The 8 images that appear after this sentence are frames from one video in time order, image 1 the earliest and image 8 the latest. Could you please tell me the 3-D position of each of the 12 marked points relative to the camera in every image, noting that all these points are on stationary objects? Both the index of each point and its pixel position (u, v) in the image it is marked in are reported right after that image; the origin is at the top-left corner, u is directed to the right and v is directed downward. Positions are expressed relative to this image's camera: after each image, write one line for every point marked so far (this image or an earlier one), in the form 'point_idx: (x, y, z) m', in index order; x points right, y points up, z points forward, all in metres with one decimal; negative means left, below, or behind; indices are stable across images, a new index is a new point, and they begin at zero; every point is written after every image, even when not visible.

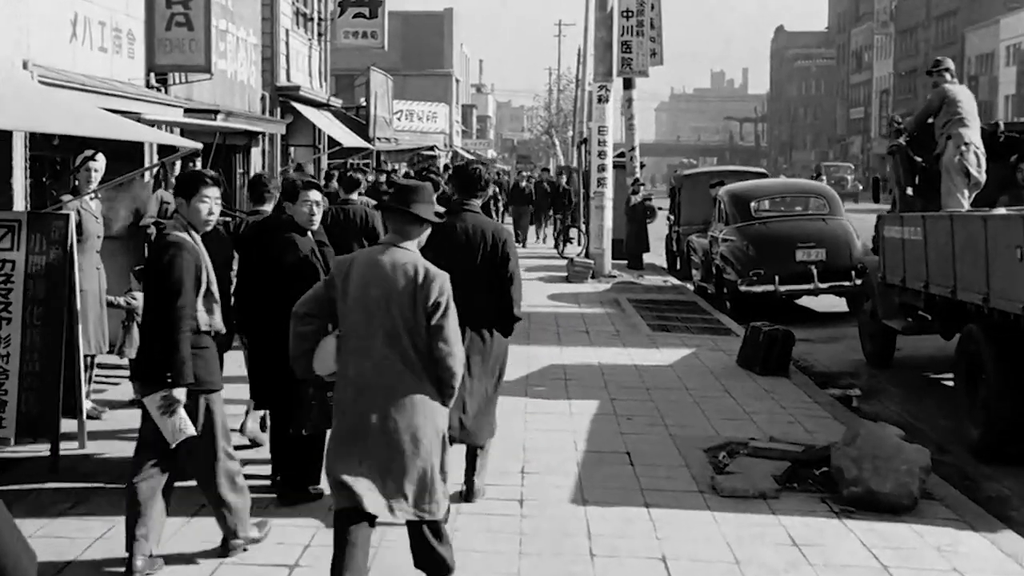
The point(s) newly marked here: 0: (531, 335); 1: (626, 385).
0: (+0.2, -0.6, +14.6) m
1: (+1.0, -0.9, +11.1) m
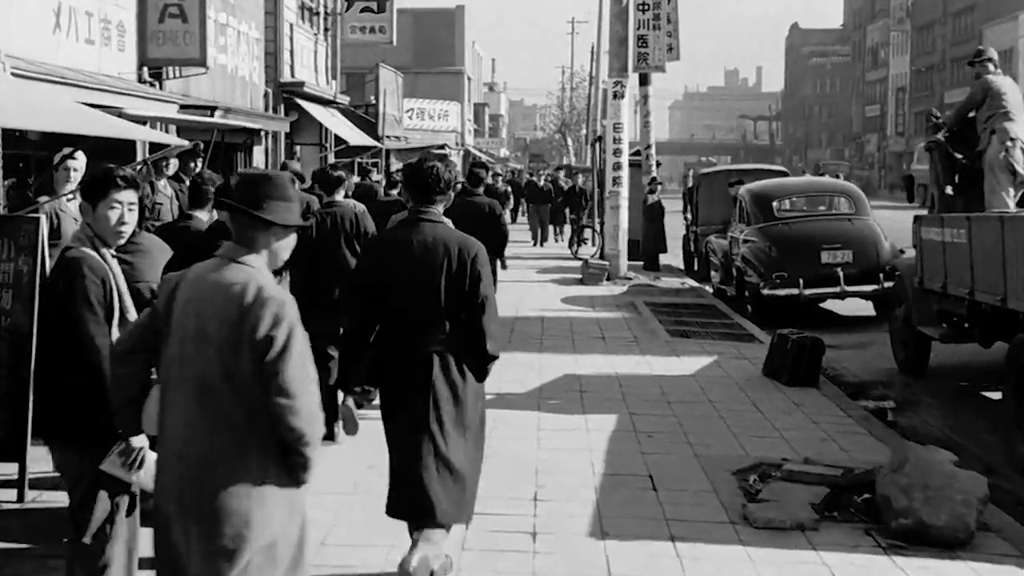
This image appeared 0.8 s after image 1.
0: (+0.4, -0.6, +13.9) m
1: (+1.2, -0.9, +10.5) m
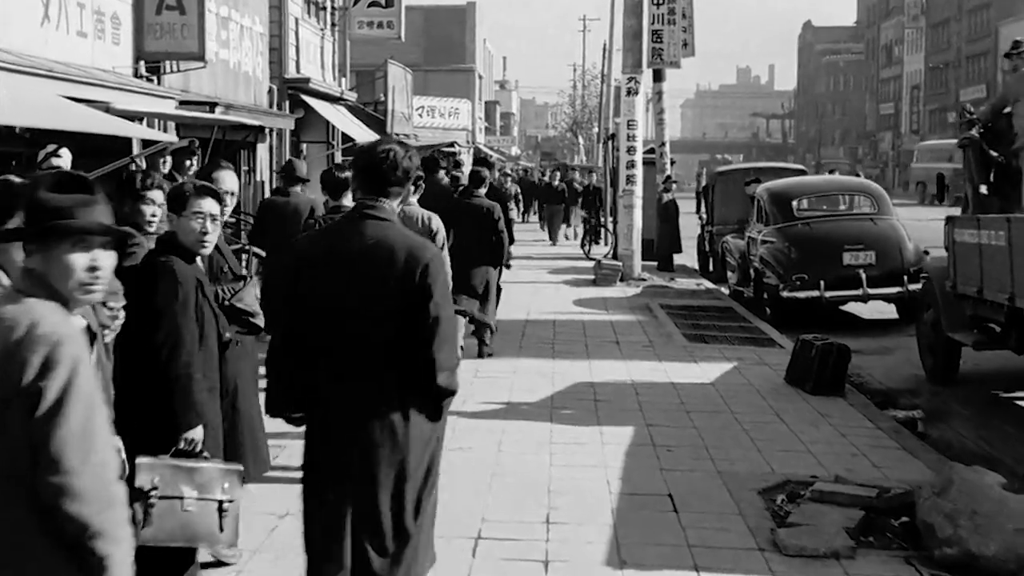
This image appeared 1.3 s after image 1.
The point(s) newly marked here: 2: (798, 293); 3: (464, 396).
0: (+0.5, -0.6, +13.4) m
1: (+1.2, -1.0, +9.9) m
2: (+3.7, -0.1, +15.8) m
3: (-0.4, -0.9, +10.2) m
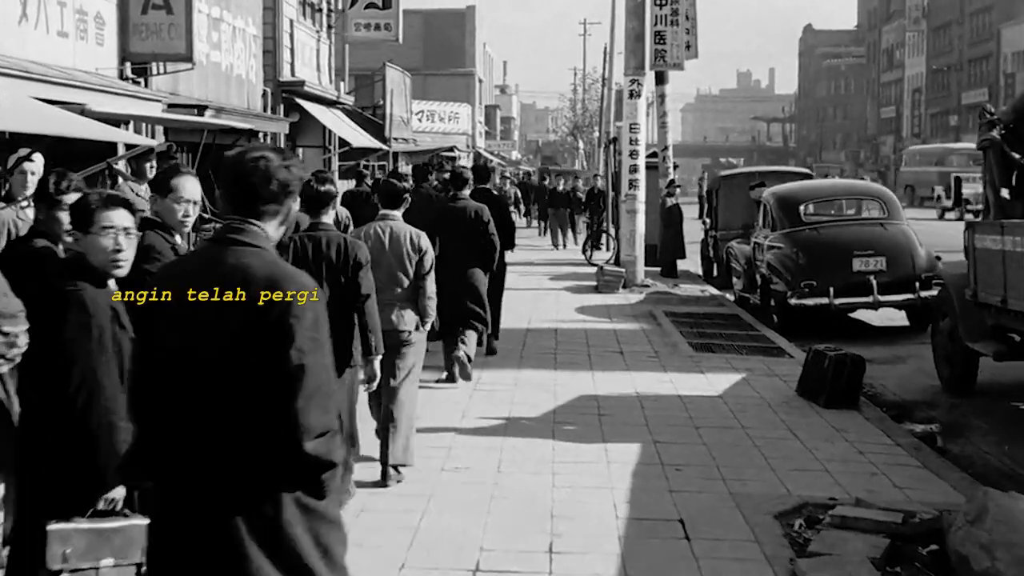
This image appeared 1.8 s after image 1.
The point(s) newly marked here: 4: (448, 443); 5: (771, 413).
0: (+0.5, -0.7, +13.0) m
1: (+1.2, -1.1, +9.5) m
2: (+3.7, -0.2, +15.4) m
3: (-0.4, -1.0, +9.8) m
4: (-0.5, -1.1, +8.7) m
5: (+2.1, -1.0, +9.9) m
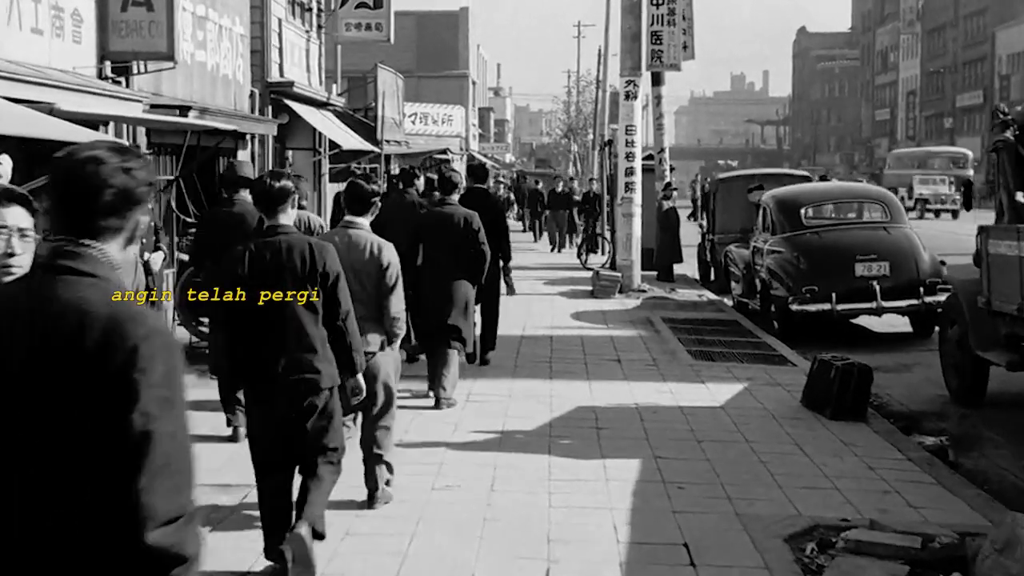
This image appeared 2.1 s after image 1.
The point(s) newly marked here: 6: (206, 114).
0: (+0.4, -0.8, +12.6) m
1: (+1.2, -1.1, +9.1) m
2: (+3.7, -0.2, +15.0) m
3: (-0.4, -1.0, +9.4) m
4: (-0.5, -1.2, +8.3) m
5: (+2.1, -1.1, +9.5) m
6: (-3.3, +1.9, +13.1) m
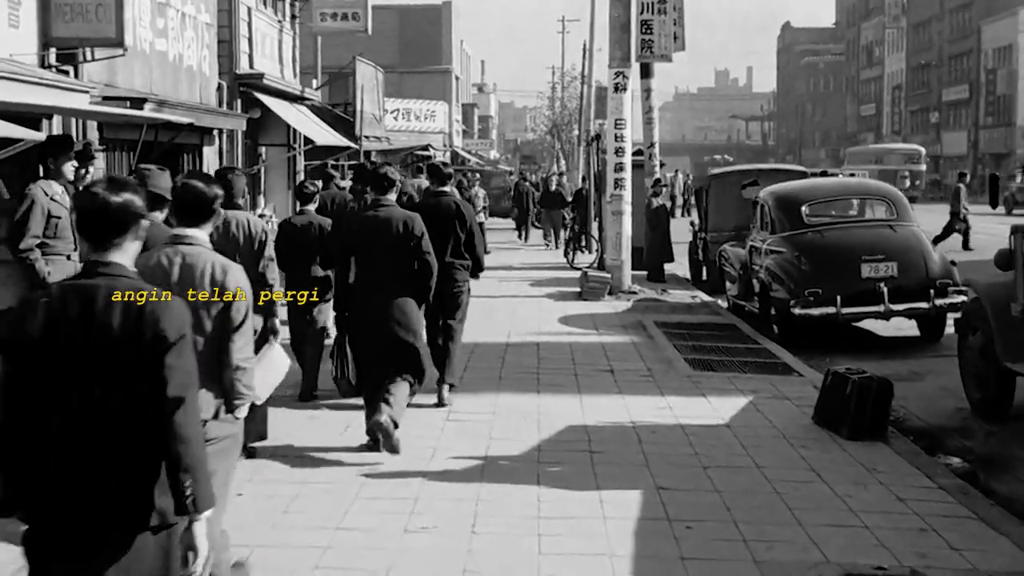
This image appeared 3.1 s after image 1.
0: (+0.3, -0.8, +11.6) m
1: (+1.1, -1.2, +8.2) m
2: (+3.5, -0.2, +14.1) m
3: (-0.6, -1.1, +8.4) m
4: (-0.6, -1.2, +7.3) m
5: (+2.0, -1.1, +8.6) m
6: (-3.5, +1.8, +12.1) m
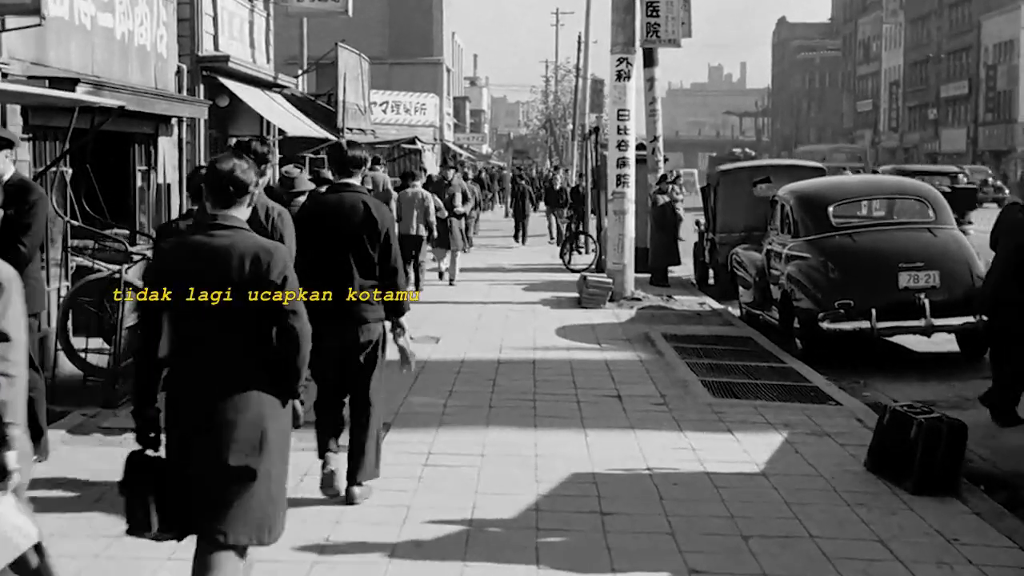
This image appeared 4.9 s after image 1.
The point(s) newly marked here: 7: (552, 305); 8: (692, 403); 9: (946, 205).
0: (+0.2, -1.0, +10.0) m
1: (+1.0, -1.3, +6.6) m
2: (+3.4, -0.4, +12.5) m
3: (-0.6, -1.2, +6.8) m
4: (-0.6, -1.4, +5.7) m
5: (+1.9, -1.3, +7.0) m
6: (-3.5, +1.7, +10.5) m
7: (+0.6, -0.2, +17.7) m
8: (+1.5, -1.0, +10.1) m
9: (+5.0, +1.0, +14.0) m
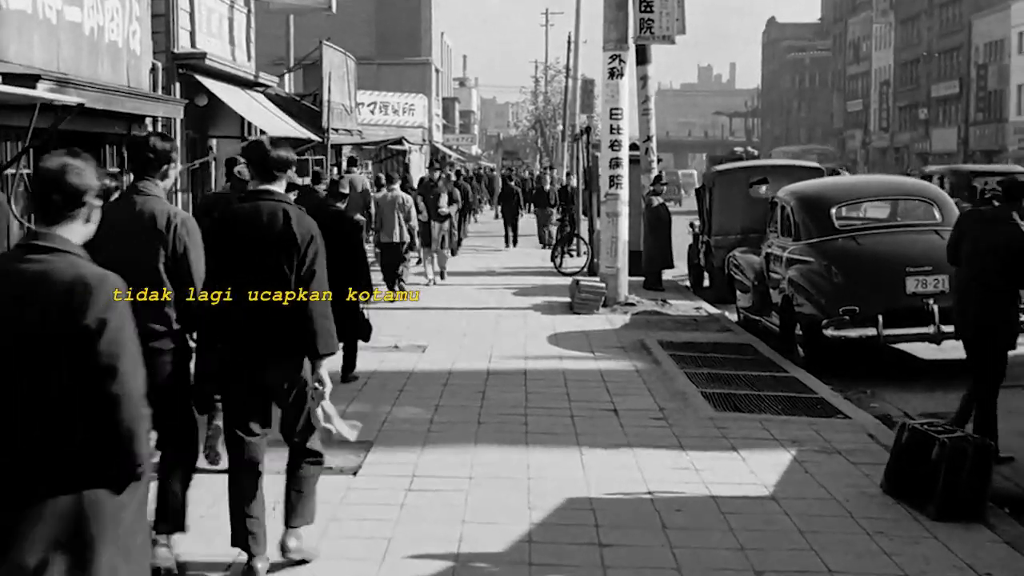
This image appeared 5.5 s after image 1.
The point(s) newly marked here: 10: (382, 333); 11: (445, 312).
0: (+0.1, -1.0, +9.4) m
1: (+1.0, -1.4, +6.0) m
2: (+3.3, -0.4, +12.0) m
3: (-0.6, -1.3, +6.2) m
4: (-0.7, -1.4, +5.1) m
5: (+1.9, -1.3, +6.5) m
6: (-3.6, +1.6, +9.9) m
7: (+0.5, -0.3, +17.1) m
8: (+1.4, -1.0, +9.5) m
9: (+4.9, +0.9, +13.5) m
10: (-1.5, -0.5, +14.3) m
11: (-0.9, -0.3, +16.5) m
